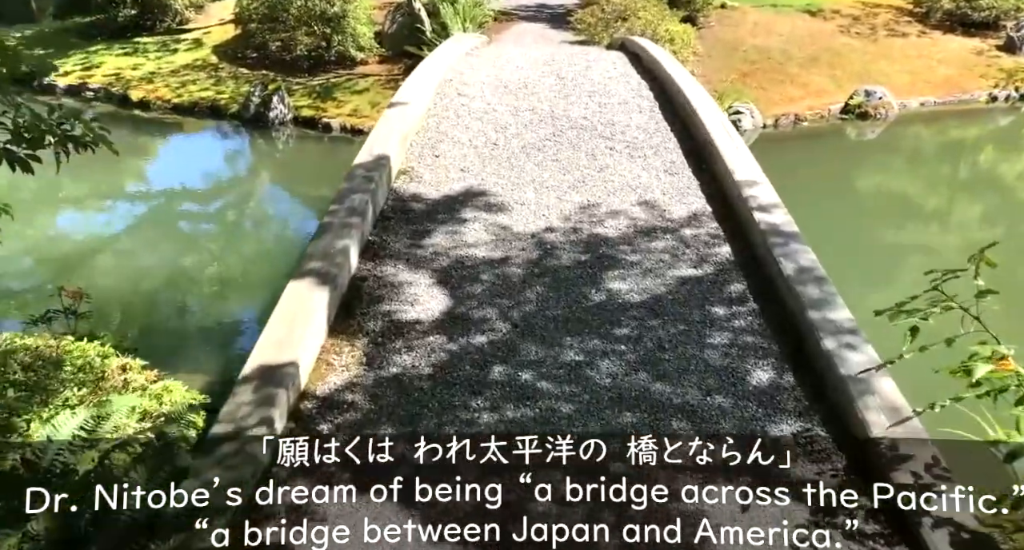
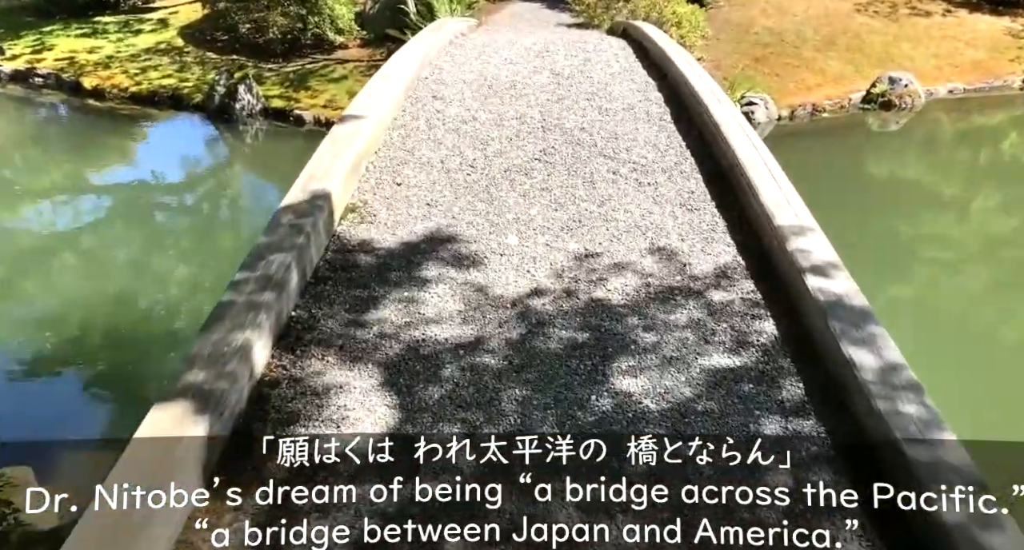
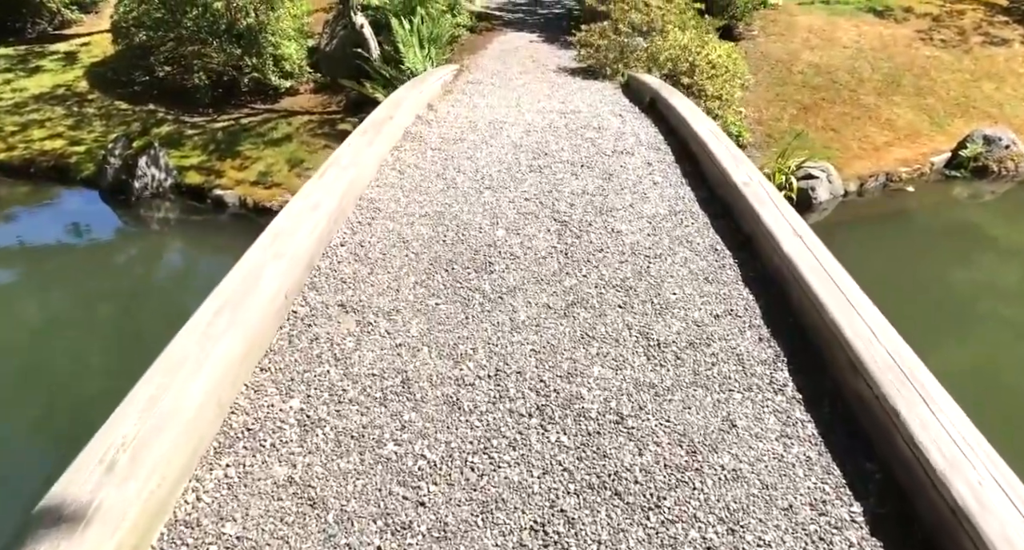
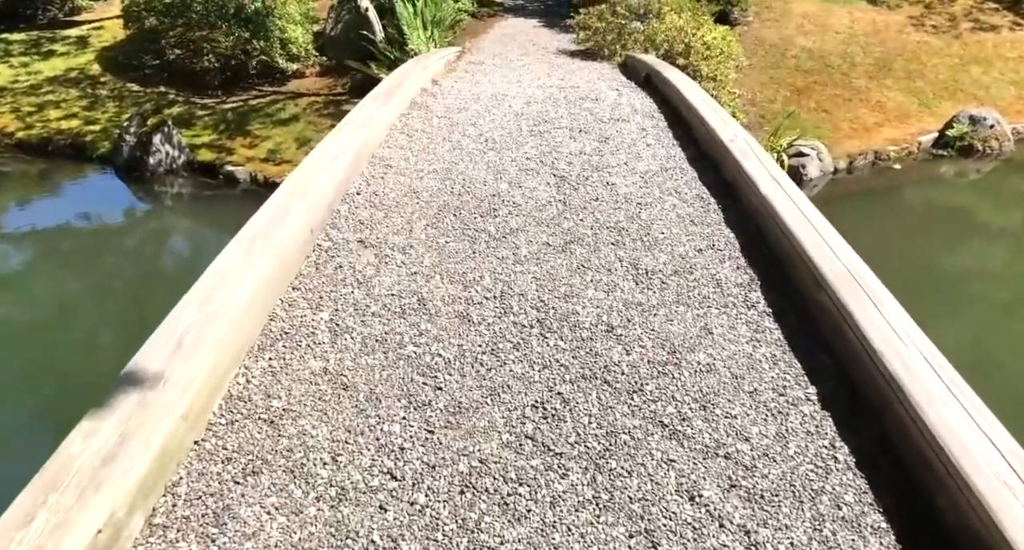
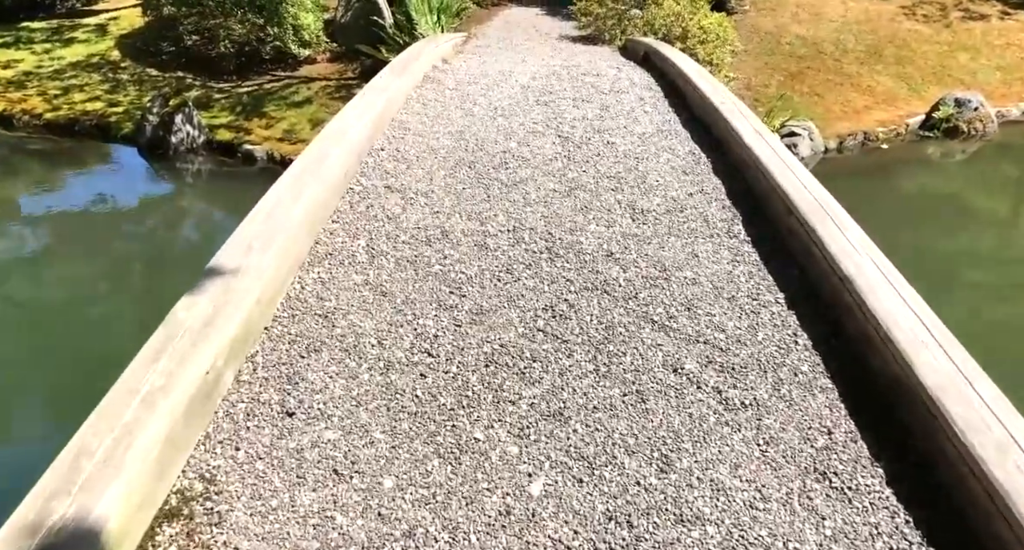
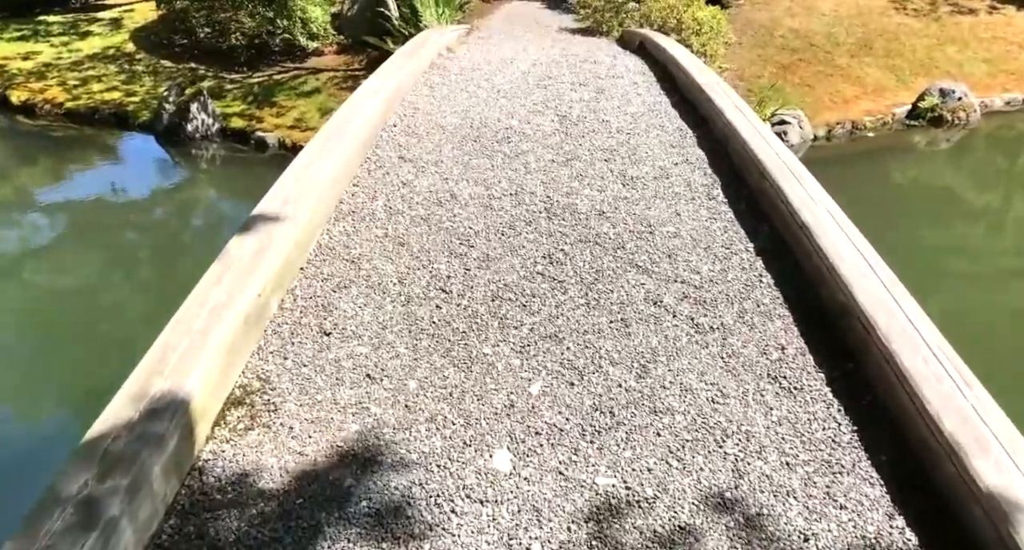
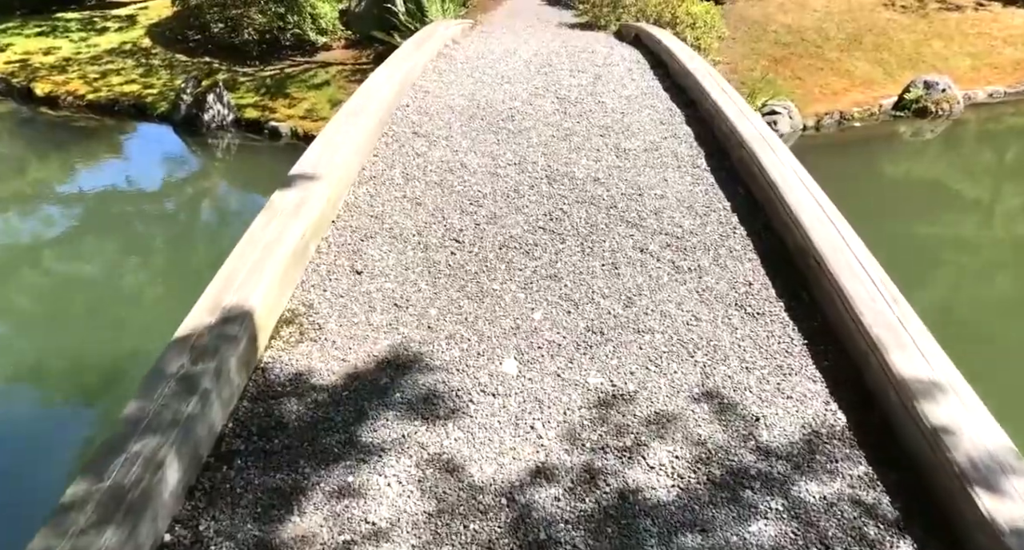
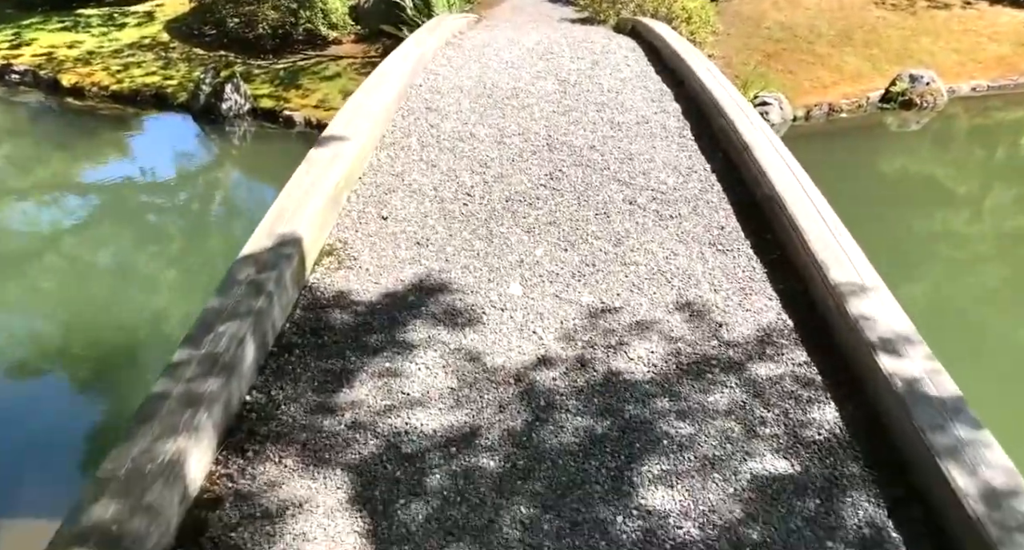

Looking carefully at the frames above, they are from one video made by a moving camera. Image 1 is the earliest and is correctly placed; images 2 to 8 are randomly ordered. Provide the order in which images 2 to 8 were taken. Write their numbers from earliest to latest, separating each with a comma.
2, 8, 7, 6, 5, 4, 3
